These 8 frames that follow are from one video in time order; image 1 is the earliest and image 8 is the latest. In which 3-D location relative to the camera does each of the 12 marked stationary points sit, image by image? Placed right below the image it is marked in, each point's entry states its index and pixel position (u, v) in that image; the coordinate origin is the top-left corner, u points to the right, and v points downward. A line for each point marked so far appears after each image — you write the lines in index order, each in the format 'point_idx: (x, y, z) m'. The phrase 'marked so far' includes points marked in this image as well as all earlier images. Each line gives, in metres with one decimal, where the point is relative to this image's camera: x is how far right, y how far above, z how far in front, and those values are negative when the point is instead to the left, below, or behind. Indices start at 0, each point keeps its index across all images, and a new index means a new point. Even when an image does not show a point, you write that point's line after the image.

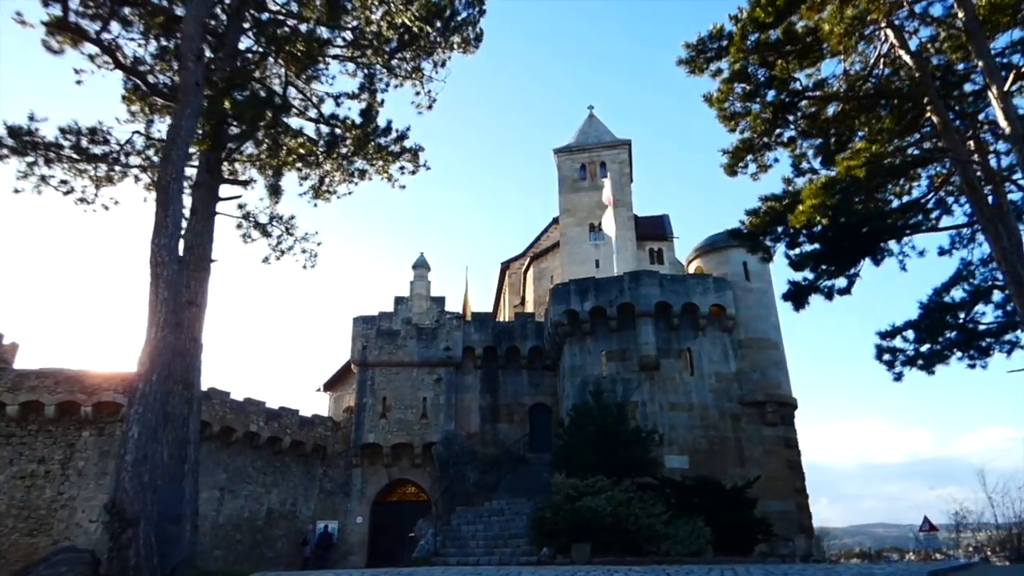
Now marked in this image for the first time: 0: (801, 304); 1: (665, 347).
0: (+5.9, -0.2, +13.0) m
1: (+4.7, -1.8, +19.8) m
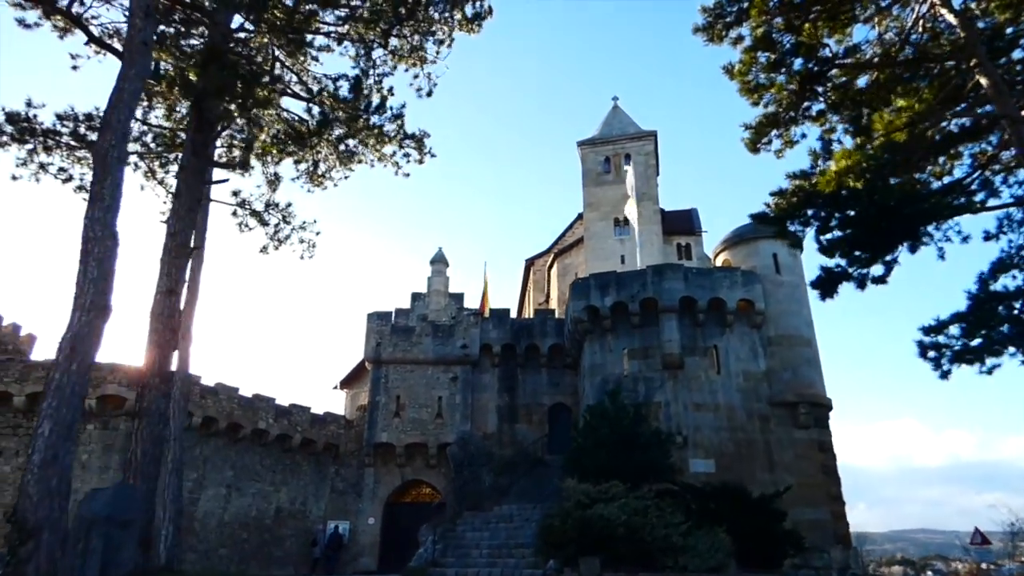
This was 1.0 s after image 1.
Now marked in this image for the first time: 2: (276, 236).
0: (+6.0, -0.1, +12.0) m
1: (+5.2, -1.7, +18.8) m
2: (-5.3, +1.3, +13.8) m
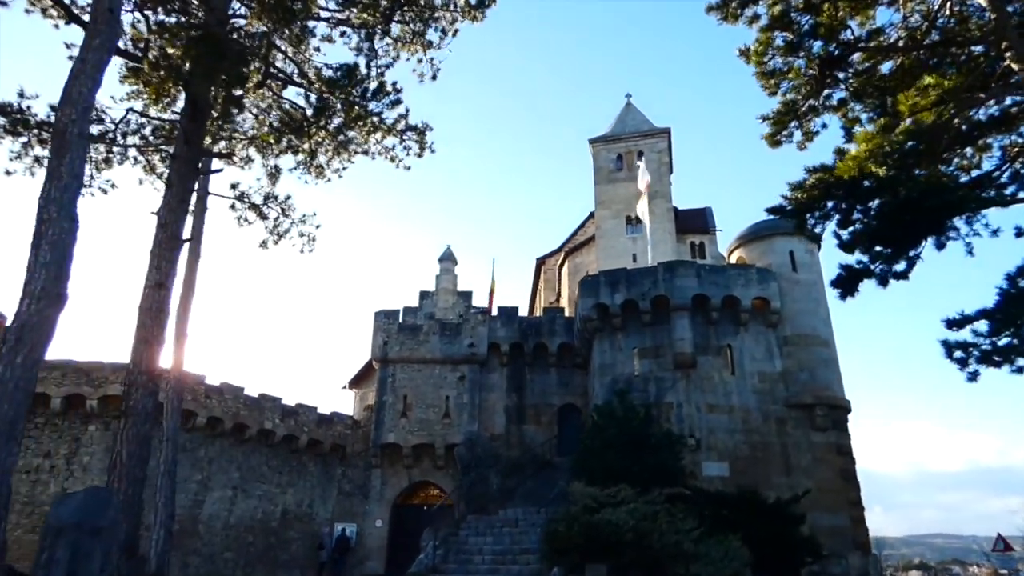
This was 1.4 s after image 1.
0: (+6.1, 0.0, +11.4) m
1: (+5.4, -1.6, +18.2) m
2: (-5.1, +1.4, +13.5) m
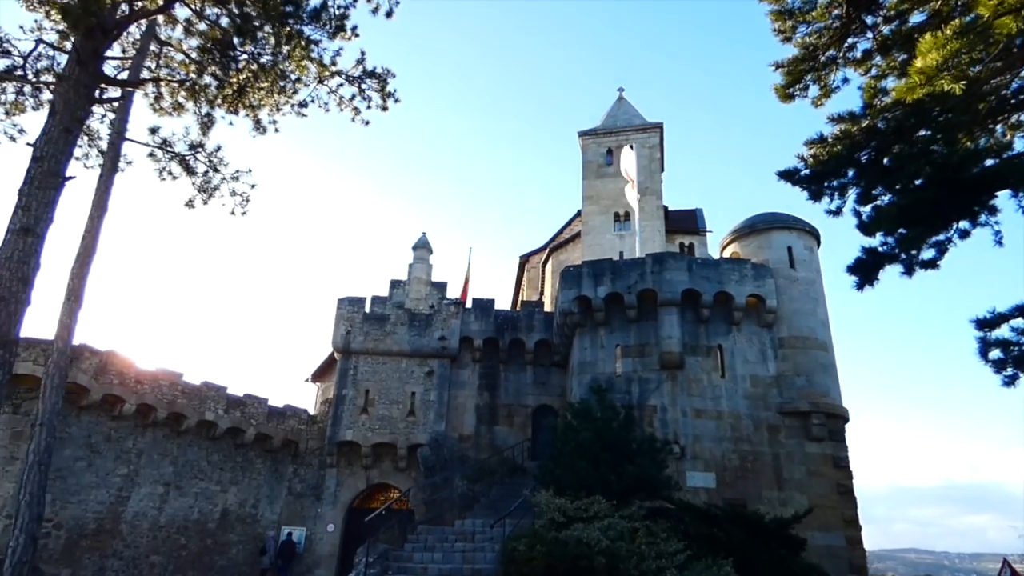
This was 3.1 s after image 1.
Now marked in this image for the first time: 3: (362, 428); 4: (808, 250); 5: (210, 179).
0: (+5.6, +0.2, +9.9) m
1: (+4.7, -1.4, +16.7) m
2: (-5.7, +1.9, +11.8) m
3: (-4.4, -4.1, +18.9) m
4: (+8.3, +1.1, +18.0) m
5: (-5.6, +2.1, +11.8) m
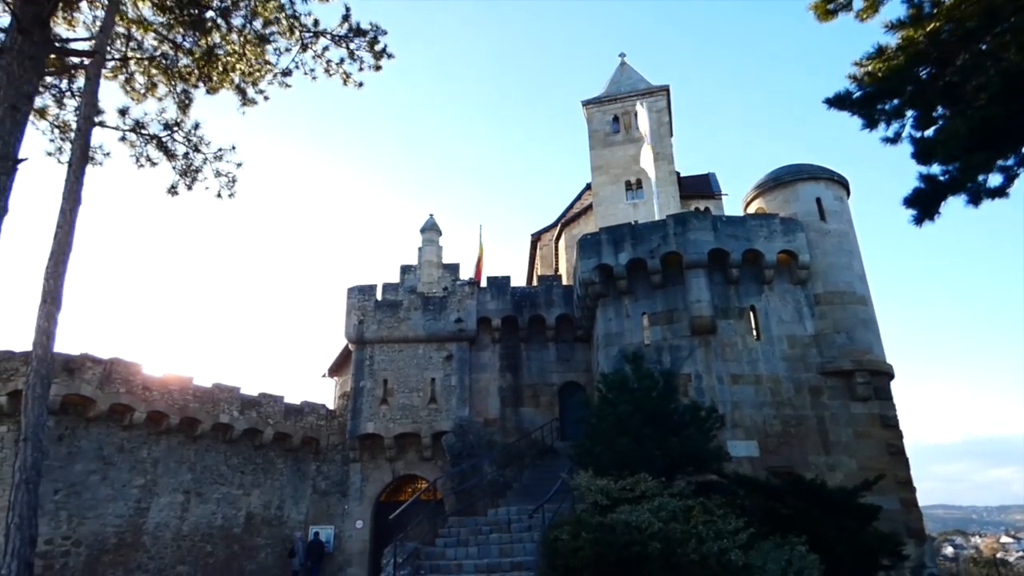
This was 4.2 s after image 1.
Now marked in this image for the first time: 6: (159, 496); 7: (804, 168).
0: (+5.8, +1.0, +8.9) m
1: (+5.2, -0.5, +15.8) m
2: (-5.5, +2.0, +11.0) m
3: (-3.7, -3.7, +18.2) m
4: (+8.6, +2.3, +16.9) m
5: (-5.4, +2.2, +11.0) m
6: (-8.3, -4.9, +15.1) m
7: (+7.8, +3.2, +17.3) m
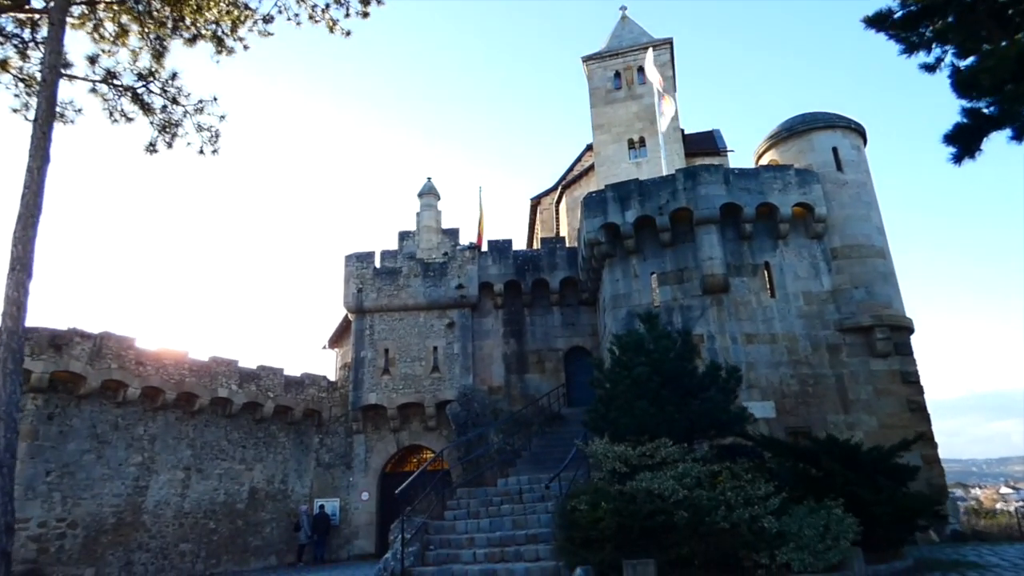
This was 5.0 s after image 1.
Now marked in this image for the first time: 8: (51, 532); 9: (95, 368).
0: (+5.9, +1.8, +8.2) m
1: (+5.2, +0.6, +15.1) m
2: (-5.5, +2.6, +10.2) m
3: (-3.5, -2.8, +17.7) m
4: (+8.6, +3.5, +16.1) m
5: (-5.4, +2.7, +10.2) m
6: (-8.1, -4.2, +14.7) m
7: (+7.8, +4.4, +16.4) m
8: (-9.1, -4.8, +12.7) m
9: (-8.9, -1.7, +13.8) m
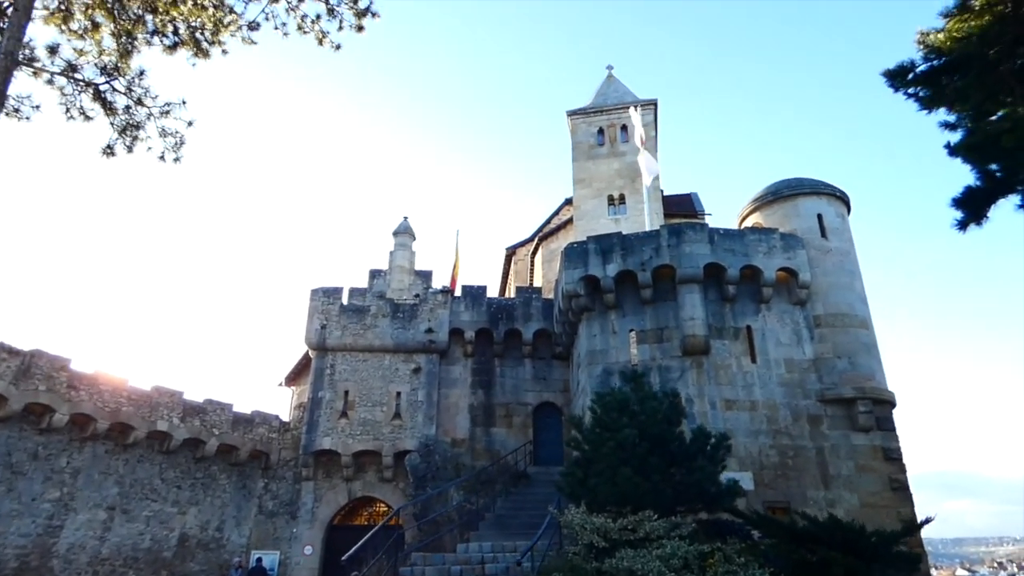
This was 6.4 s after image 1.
0: (+5.7, +0.8, +7.9) m
1: (+4.7, -0.8, +14.6) m
2: (-5.6, +2.3, +9.4) m
3: (-4.4, -3.8, +16.6) m
4: (+8.2, +1.7, +16.0) m
5: (-5.6, +2.4, +9.4) m
6: (-8.9, -4.6, +13.2) m
7: (+7.4, +2.7, +16.3) m
8: (-9.9, -5.0, +11.2) m
9: (-9.6, -2.0, +12.5) m
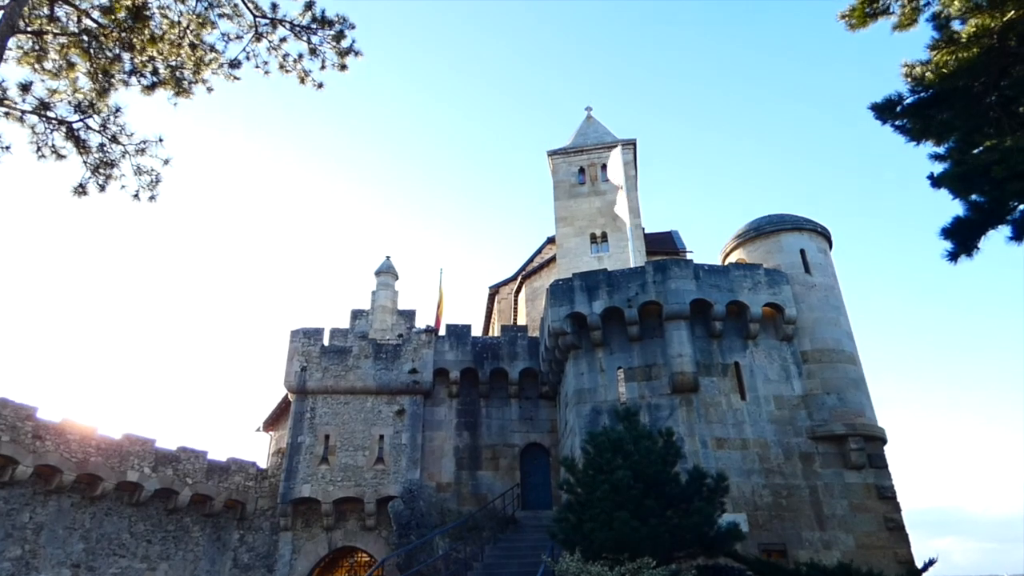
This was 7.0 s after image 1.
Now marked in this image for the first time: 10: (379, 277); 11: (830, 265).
0: (+5.6, +0.4, +7.9) m
1: (+4.3, -1.7, +14.5) m
2: (-5.8, +1.7, +9.2) m
3: (-4.7, -4.8, +16.0) m
4: (+7.8, +0.9, +16.1) m
5: (-5.8, +1.8, +9.2) m
6: (-9.2, -5.5, +12.5) m
7: (+7.0, +1.8, +16.5) m
8: (-10.0, -5.8, +10.4) m
9: (-9.8, -2.8, +11.9) m
10: (-4.1, +0.4, +20.0) m
11: (+8.0, +0.6, +16.1) m
